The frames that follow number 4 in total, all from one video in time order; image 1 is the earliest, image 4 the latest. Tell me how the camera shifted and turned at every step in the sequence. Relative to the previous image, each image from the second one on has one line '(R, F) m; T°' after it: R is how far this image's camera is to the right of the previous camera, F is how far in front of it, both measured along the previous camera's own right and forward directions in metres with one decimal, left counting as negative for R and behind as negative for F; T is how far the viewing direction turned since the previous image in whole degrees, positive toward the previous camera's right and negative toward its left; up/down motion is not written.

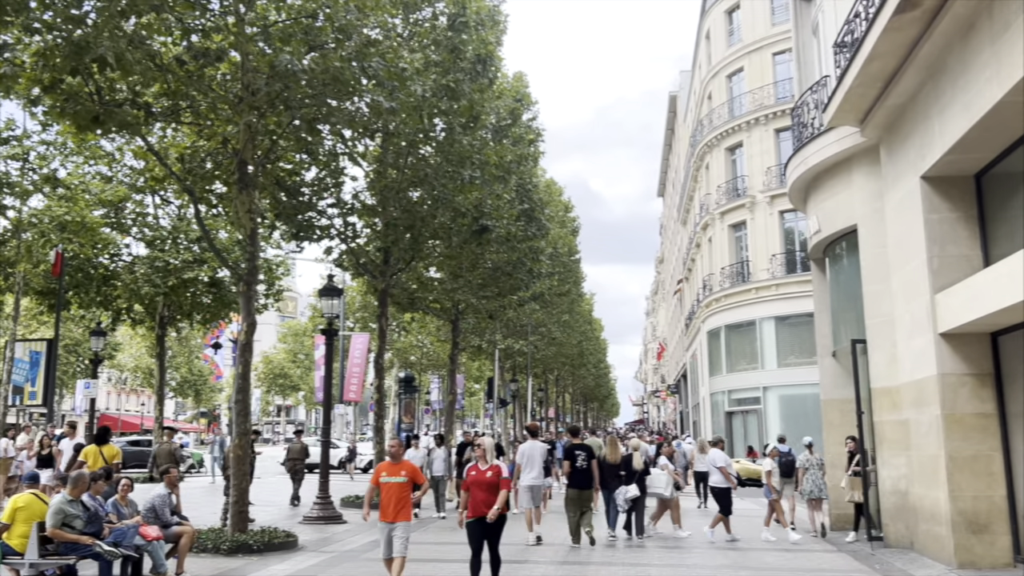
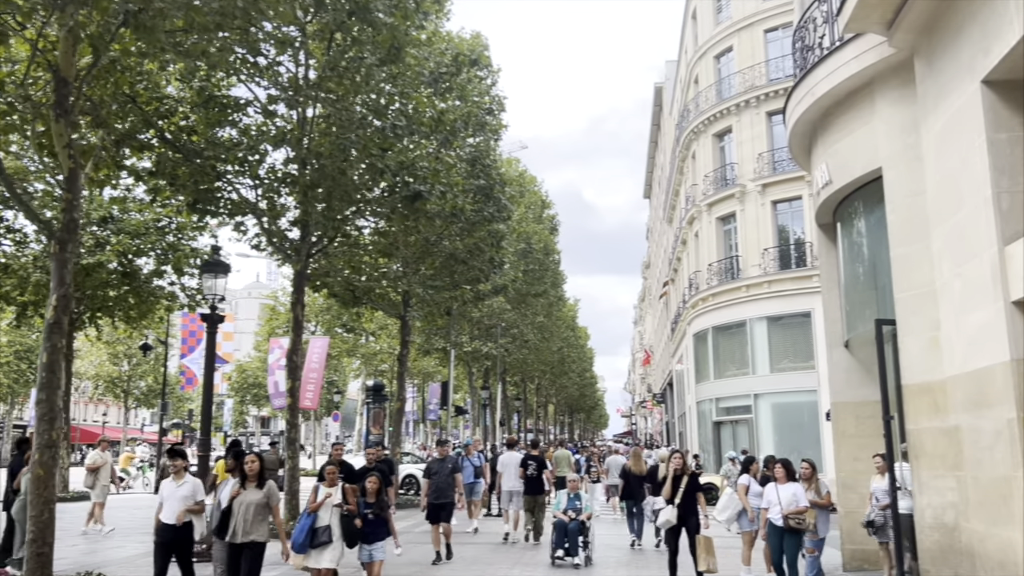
(+0.9, +3.3) m; +1°
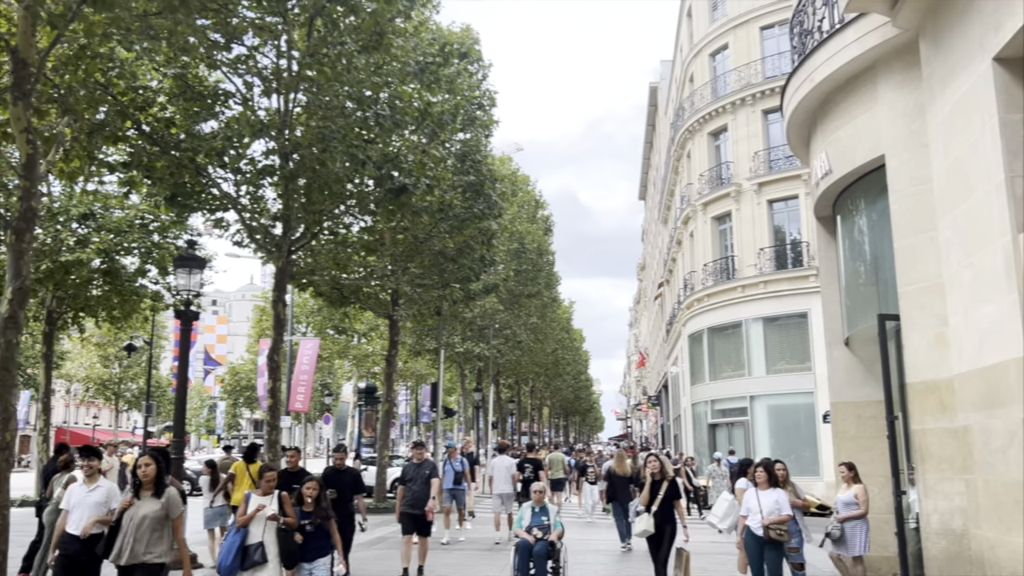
(+0.1, +0.5) m; 0°
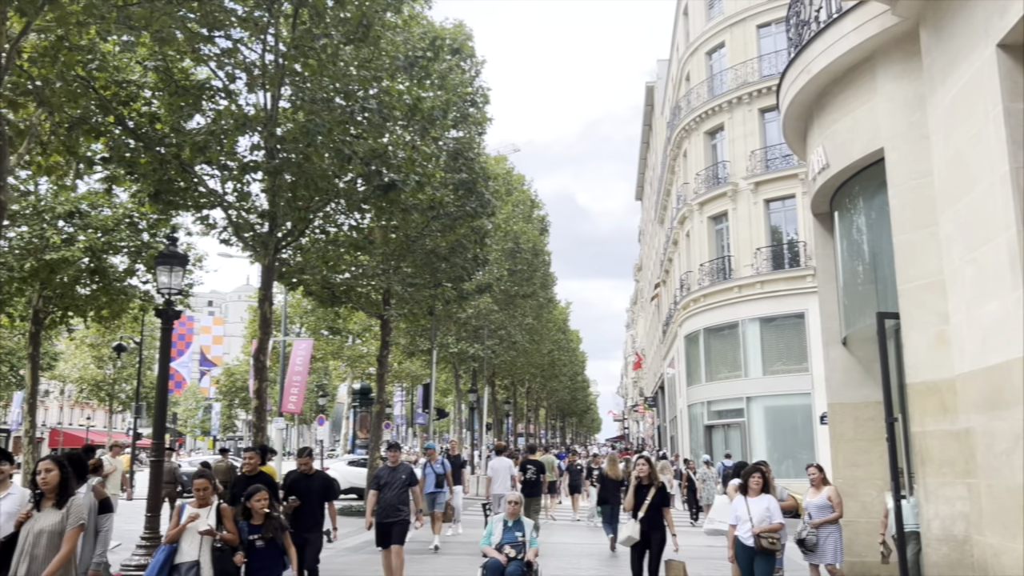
(+0.1, +0.3) m; 0°
